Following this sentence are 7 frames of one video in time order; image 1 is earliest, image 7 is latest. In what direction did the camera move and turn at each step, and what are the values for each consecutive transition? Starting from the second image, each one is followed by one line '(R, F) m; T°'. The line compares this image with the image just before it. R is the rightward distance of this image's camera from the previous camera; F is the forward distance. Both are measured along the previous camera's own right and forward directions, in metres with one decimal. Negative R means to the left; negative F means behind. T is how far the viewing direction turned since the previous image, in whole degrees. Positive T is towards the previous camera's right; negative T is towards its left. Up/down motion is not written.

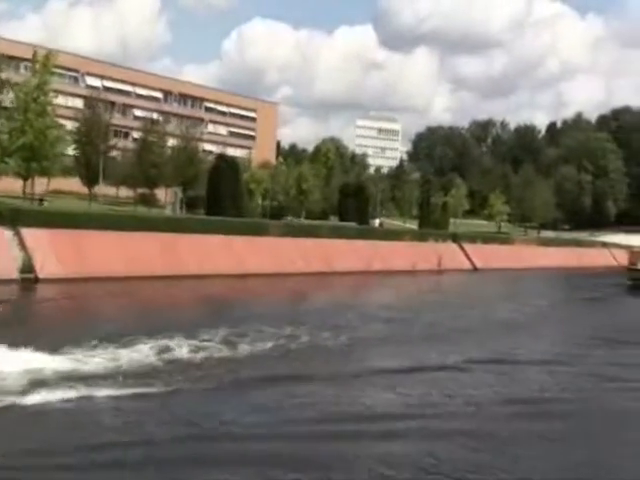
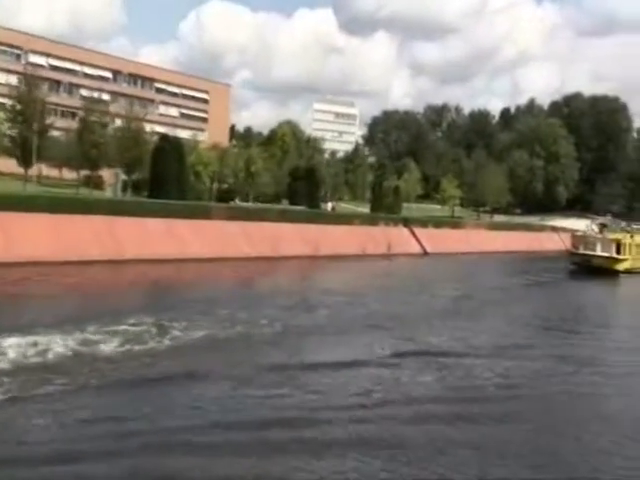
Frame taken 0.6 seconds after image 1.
(+0.5, +0.7) m; +3°
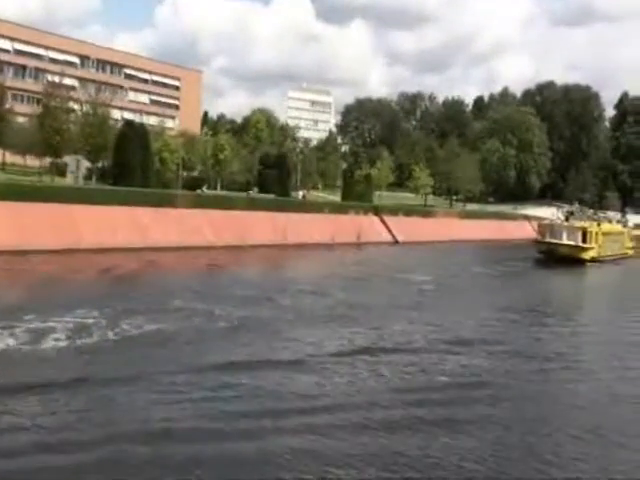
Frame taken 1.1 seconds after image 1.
(+0.4, +0.6) m; +1°
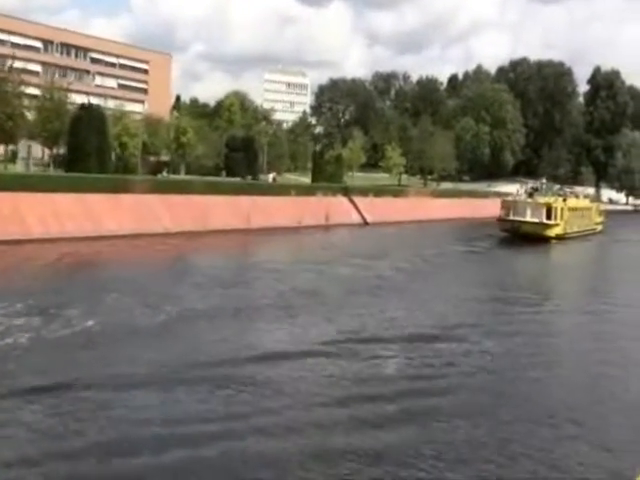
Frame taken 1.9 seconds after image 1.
(+0.7, +1.1) m; +1°
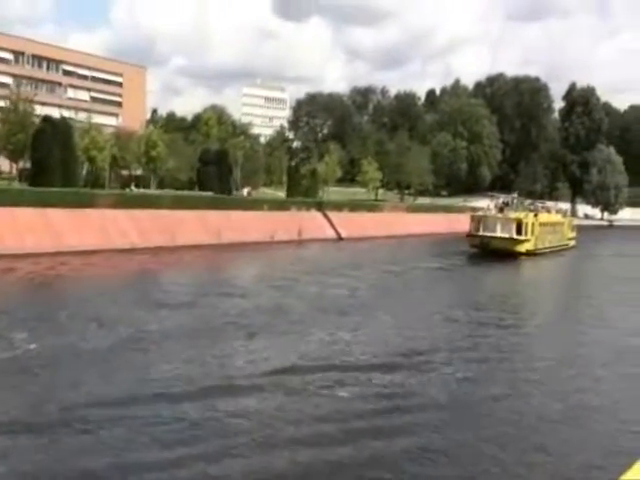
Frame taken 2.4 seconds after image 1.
(+0.4, +0.7) m; +1°
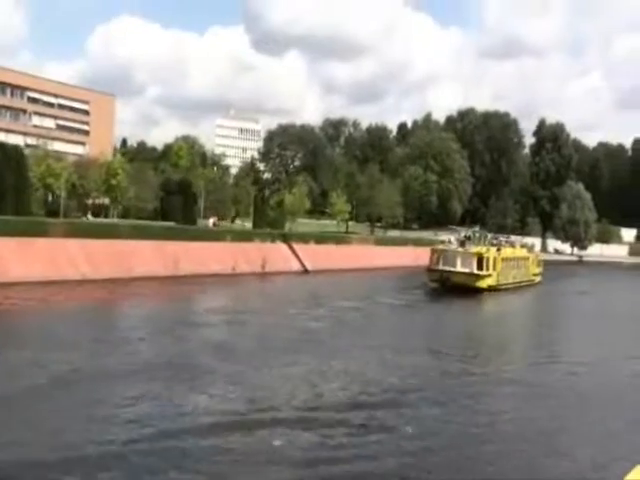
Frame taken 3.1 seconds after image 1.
(+0.5, +1.1) m; +2°
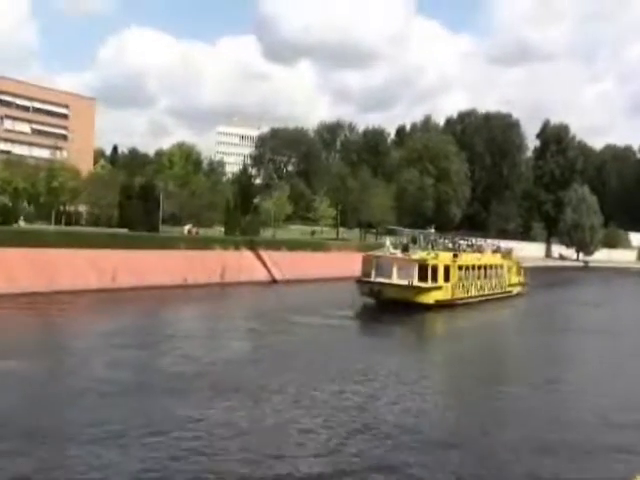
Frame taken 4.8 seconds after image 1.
(+2.2, +5.1) m; -1°
